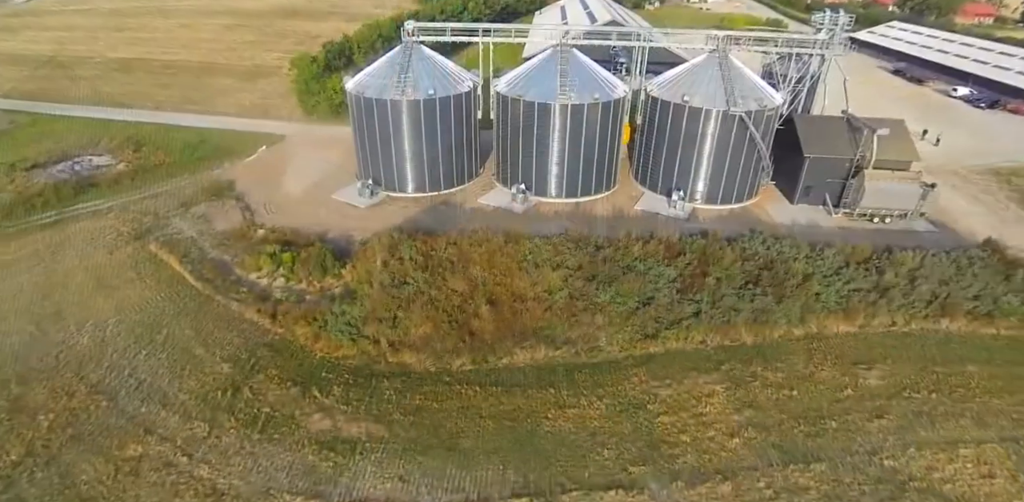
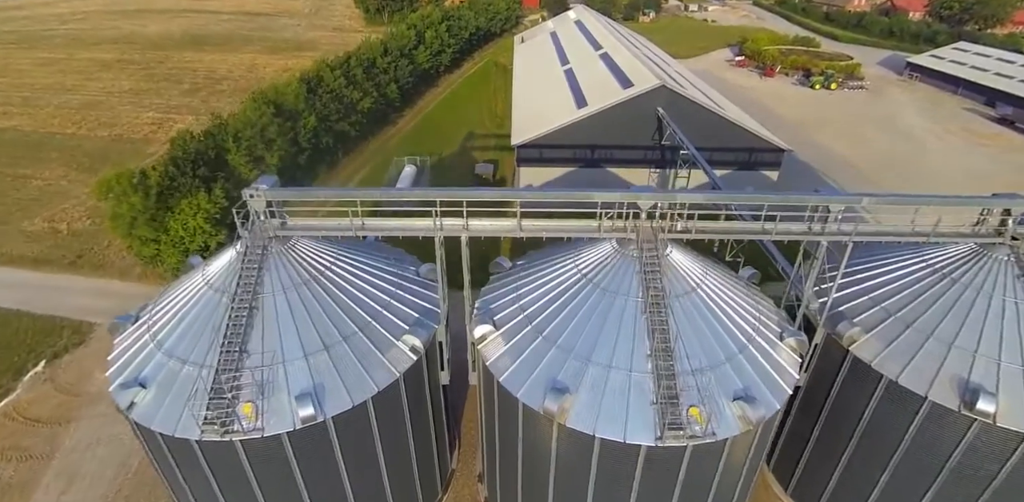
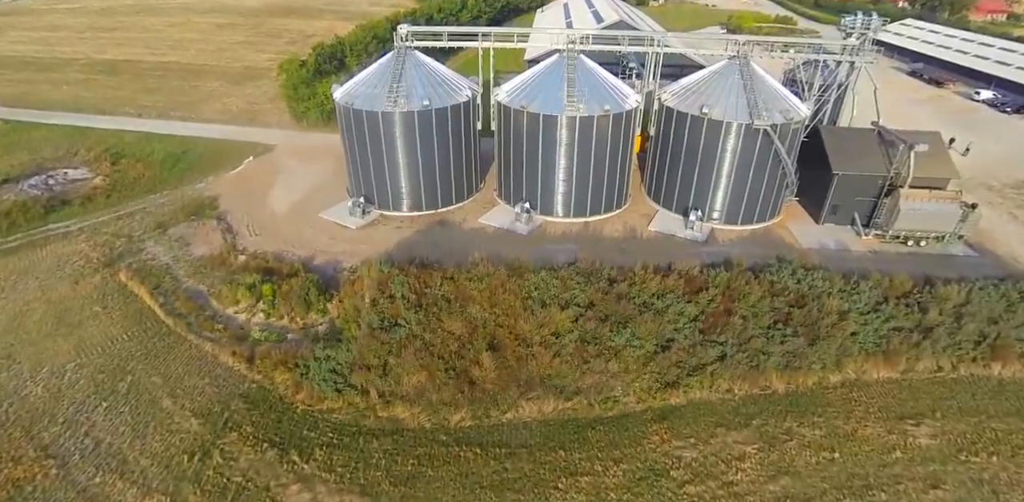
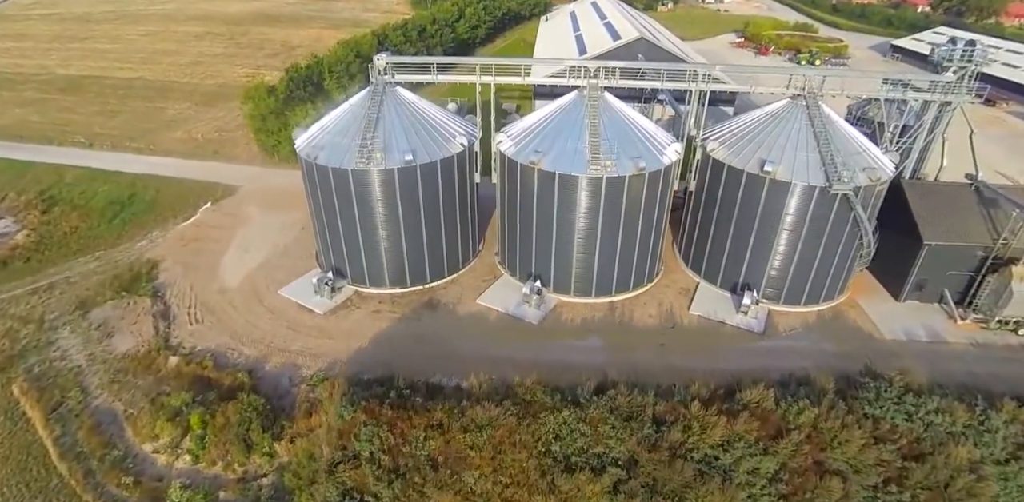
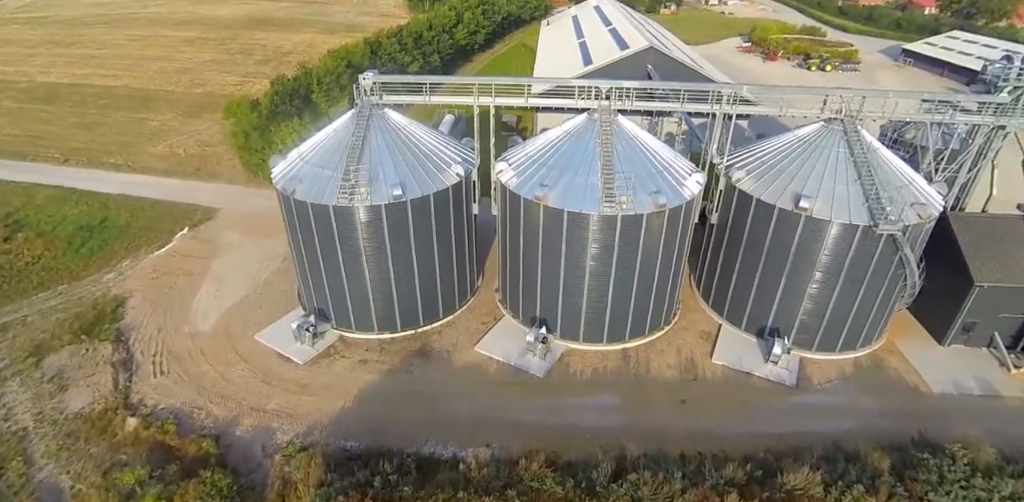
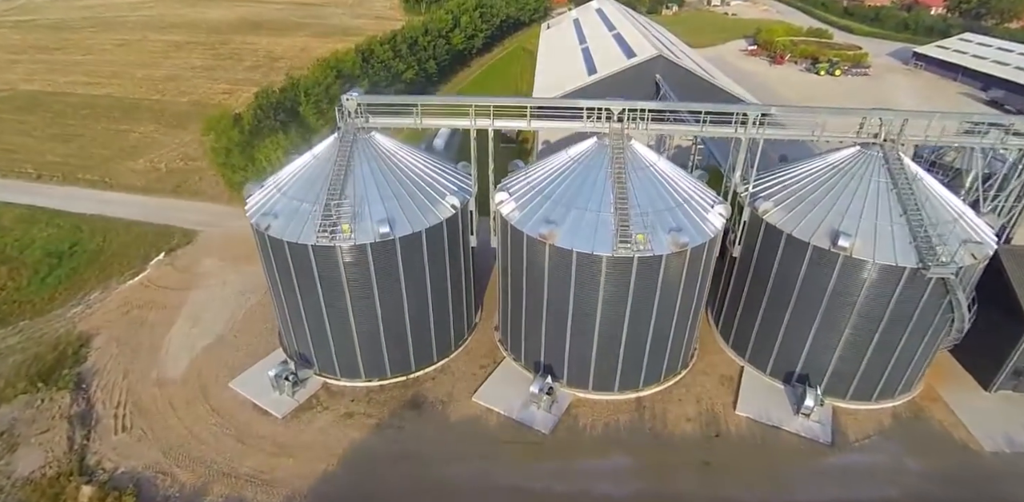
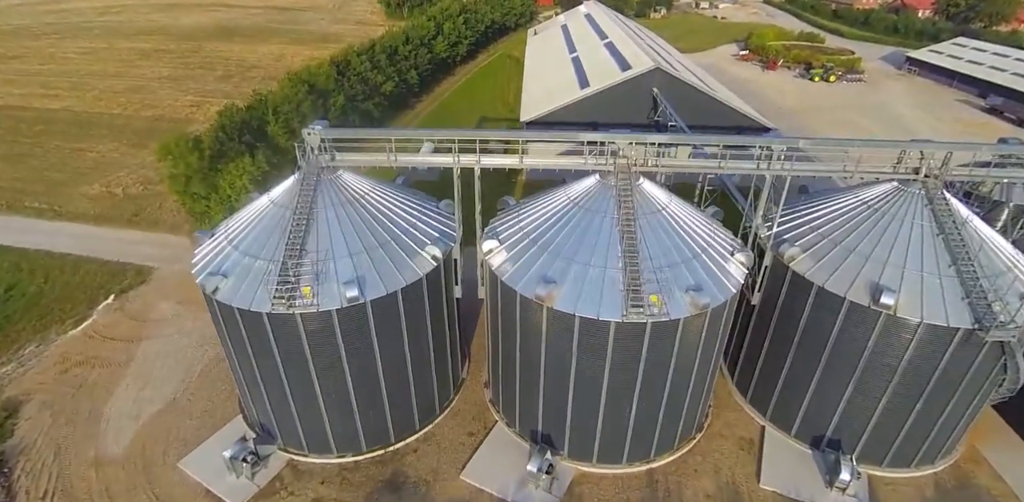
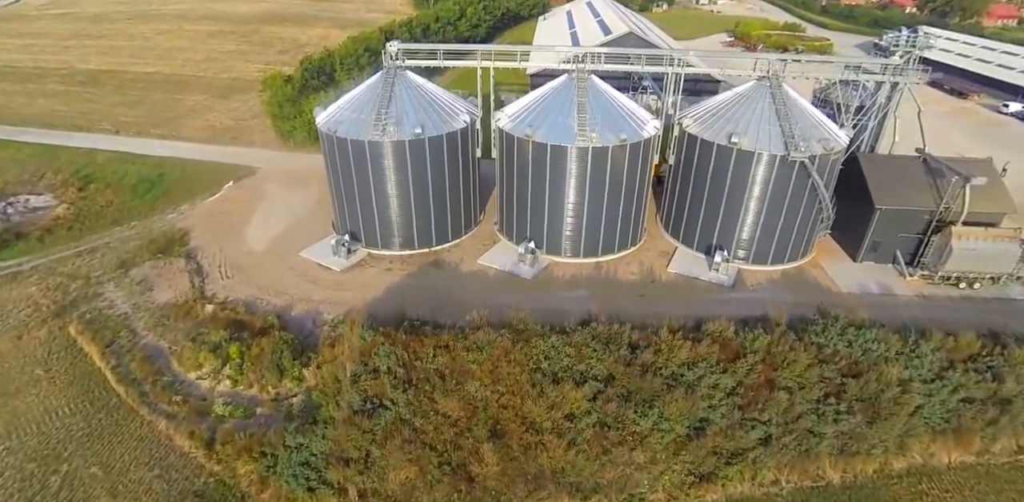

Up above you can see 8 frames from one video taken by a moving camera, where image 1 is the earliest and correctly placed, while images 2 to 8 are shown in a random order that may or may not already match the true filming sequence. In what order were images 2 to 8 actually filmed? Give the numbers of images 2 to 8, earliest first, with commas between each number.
3, 8, 4, 5, 6, 7, 2
